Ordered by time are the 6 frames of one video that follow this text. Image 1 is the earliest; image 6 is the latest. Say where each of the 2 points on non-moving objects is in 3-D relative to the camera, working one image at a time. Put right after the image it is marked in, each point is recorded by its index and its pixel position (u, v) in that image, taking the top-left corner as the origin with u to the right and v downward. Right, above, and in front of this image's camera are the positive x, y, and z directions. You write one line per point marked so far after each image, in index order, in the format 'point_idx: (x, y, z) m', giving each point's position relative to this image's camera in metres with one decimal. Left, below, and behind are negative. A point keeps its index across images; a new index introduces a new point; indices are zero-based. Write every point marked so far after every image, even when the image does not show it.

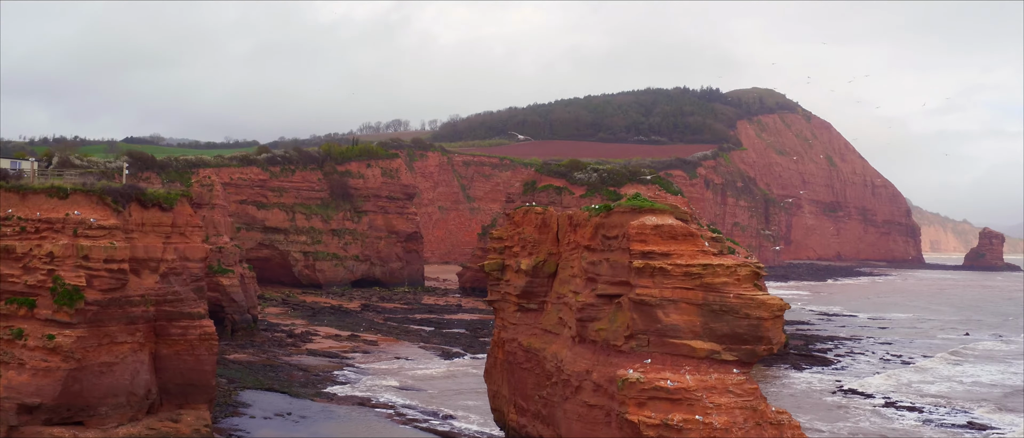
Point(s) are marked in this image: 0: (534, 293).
0: (+0.5, -1.3, +13.3) m
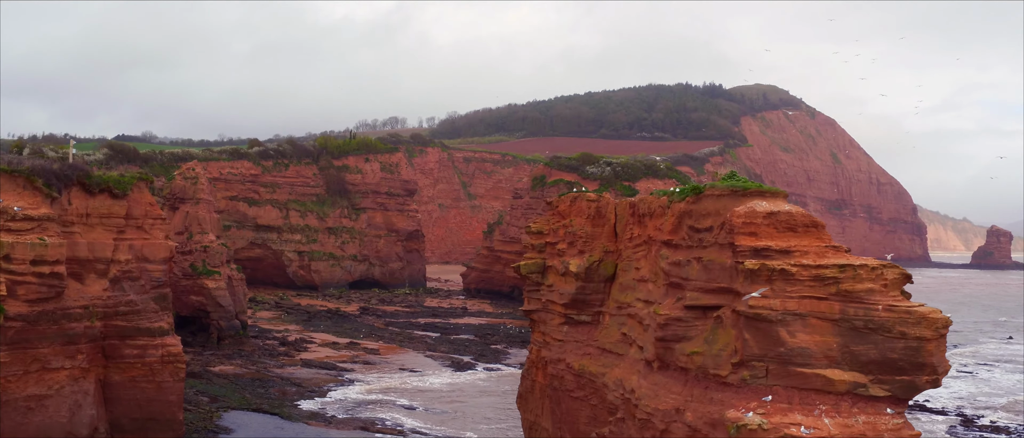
0: (+1.1, -1.2, +10.7) m
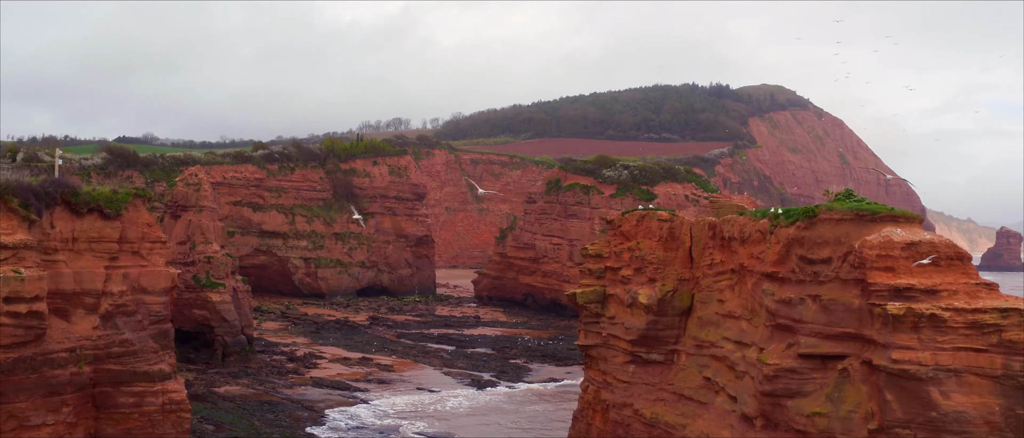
0: (+1.7, -1.4, +9.3) m
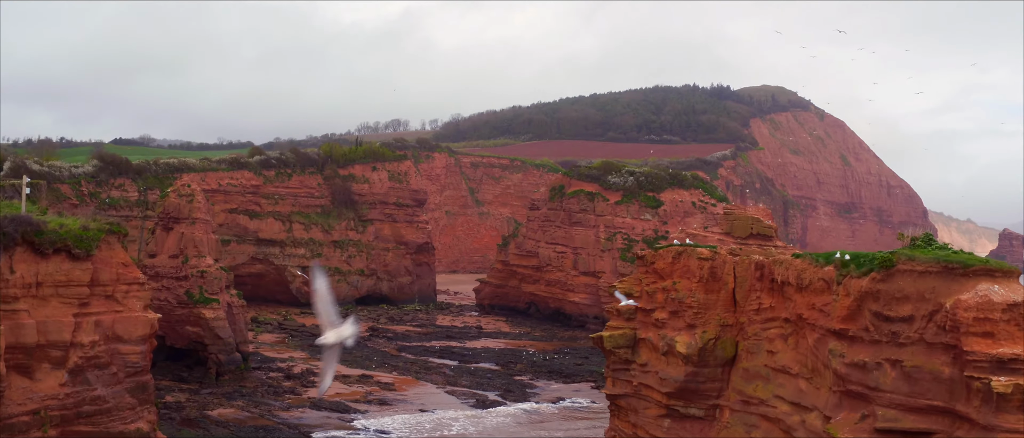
0: (+1.9, -1.7, +8.3) m
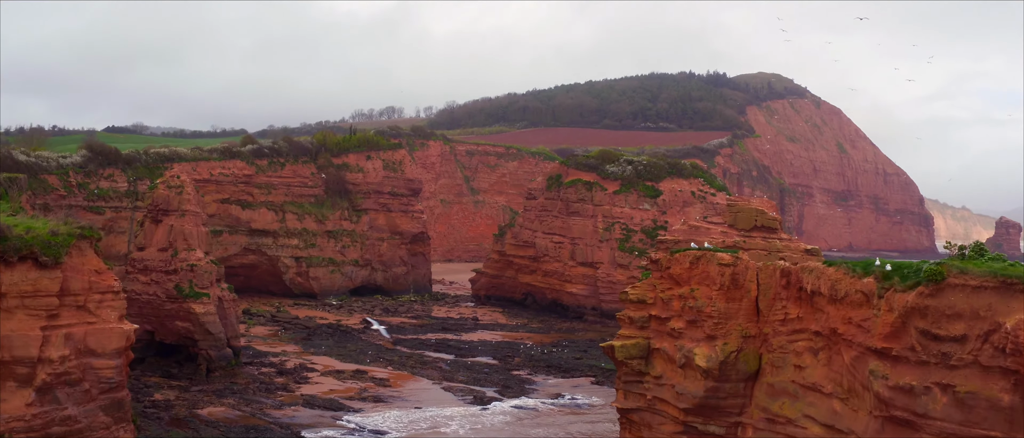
0: (+1.9, -1.8, +7.8) m
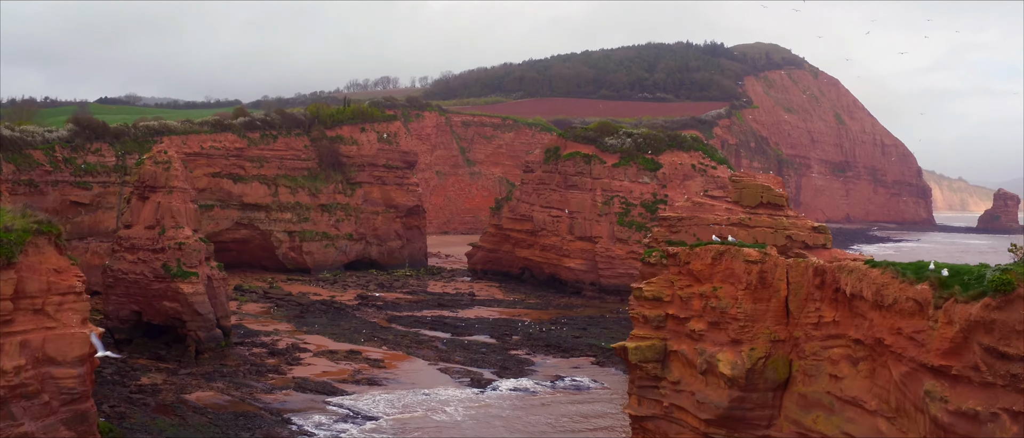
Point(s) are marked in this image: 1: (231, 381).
0: (+2.0, -1.7, +7.2) m
1: (-6.3, -3.6, +18.8) m
